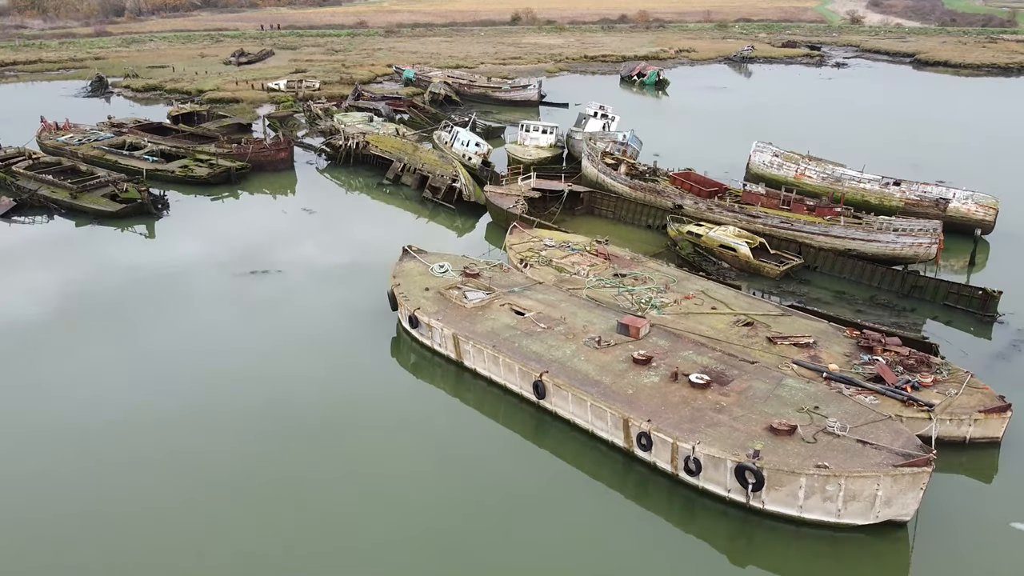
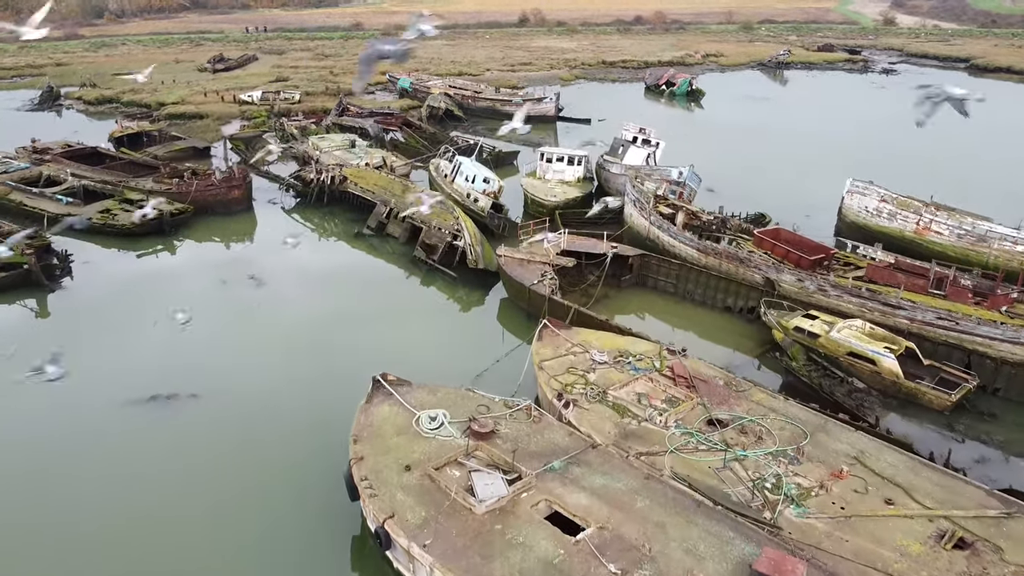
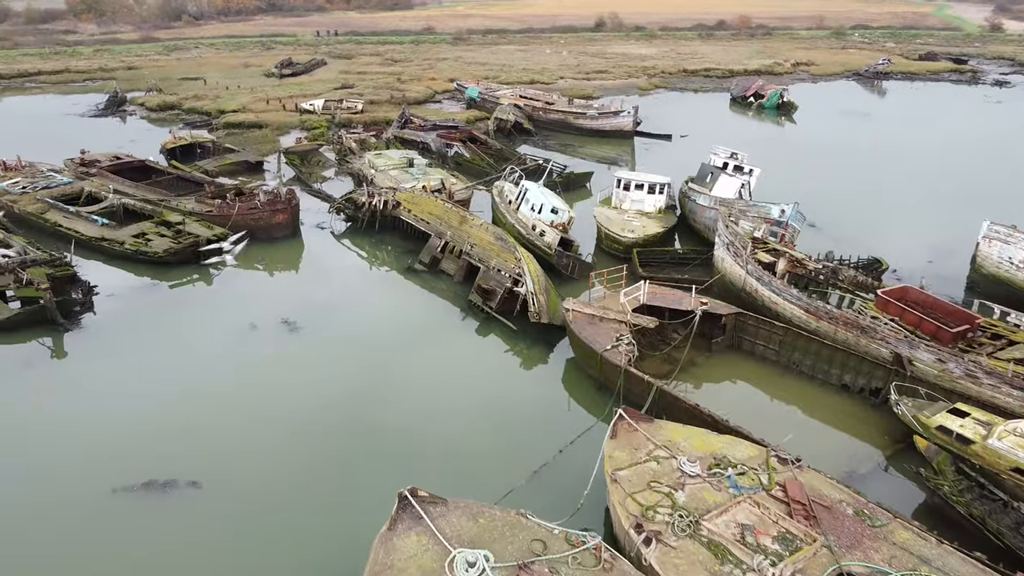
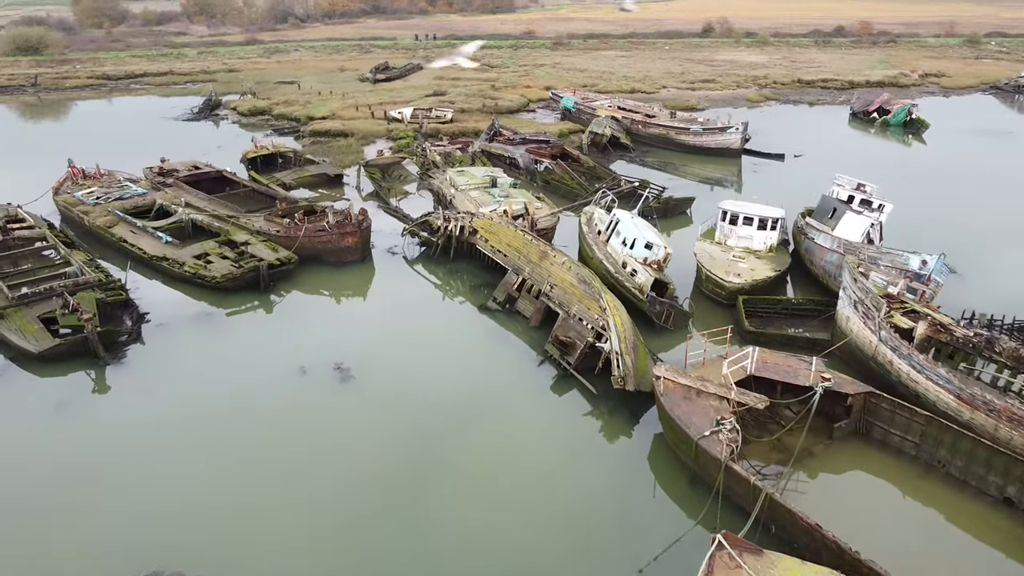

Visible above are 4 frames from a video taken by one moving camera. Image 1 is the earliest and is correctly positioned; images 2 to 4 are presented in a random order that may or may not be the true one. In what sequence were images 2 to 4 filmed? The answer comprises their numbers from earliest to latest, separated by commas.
2, 3, 4
